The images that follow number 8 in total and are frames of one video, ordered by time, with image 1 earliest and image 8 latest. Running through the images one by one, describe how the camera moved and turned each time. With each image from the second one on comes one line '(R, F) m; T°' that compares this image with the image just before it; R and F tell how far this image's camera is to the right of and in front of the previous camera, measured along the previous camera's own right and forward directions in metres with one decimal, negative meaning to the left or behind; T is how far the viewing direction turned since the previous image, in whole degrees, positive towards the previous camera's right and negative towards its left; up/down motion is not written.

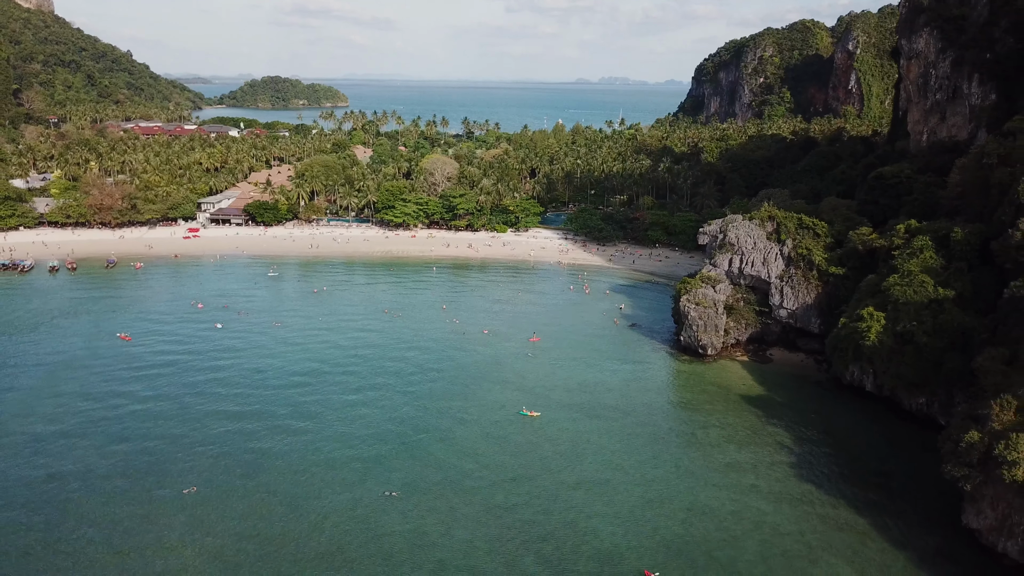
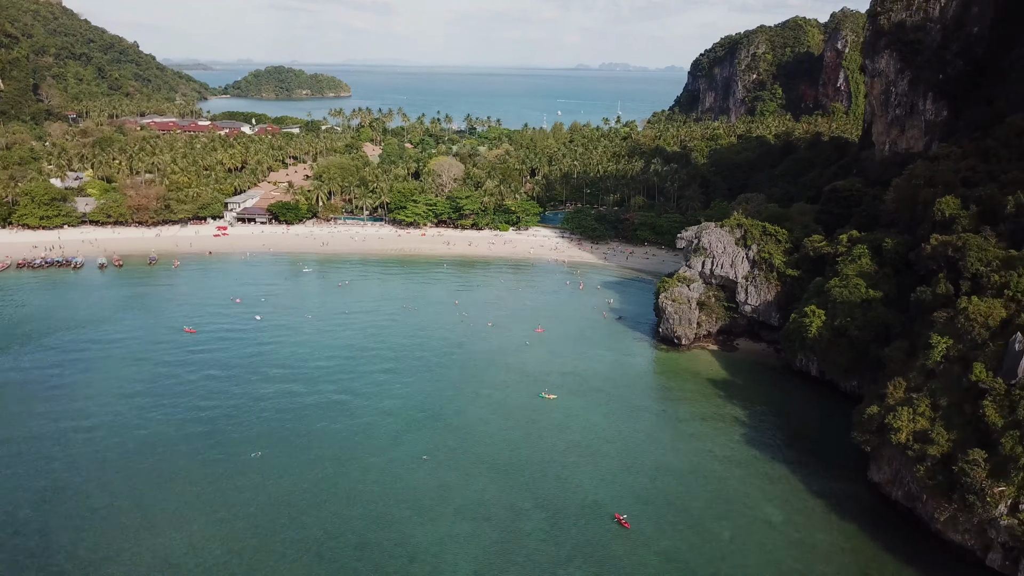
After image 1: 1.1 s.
(-0.1, -3.0) m; 0°
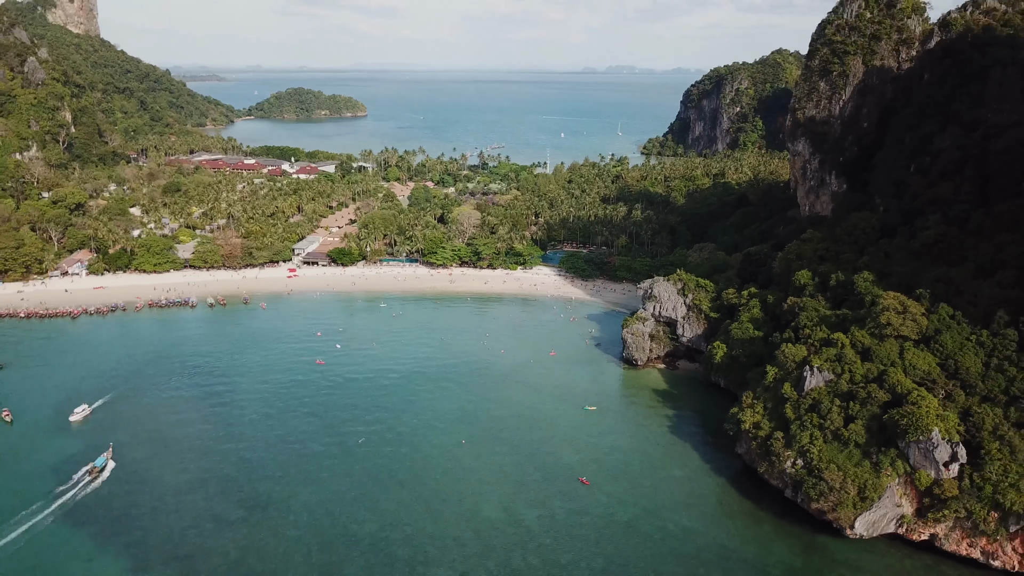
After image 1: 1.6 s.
(0.0, -9.3) m; -1°
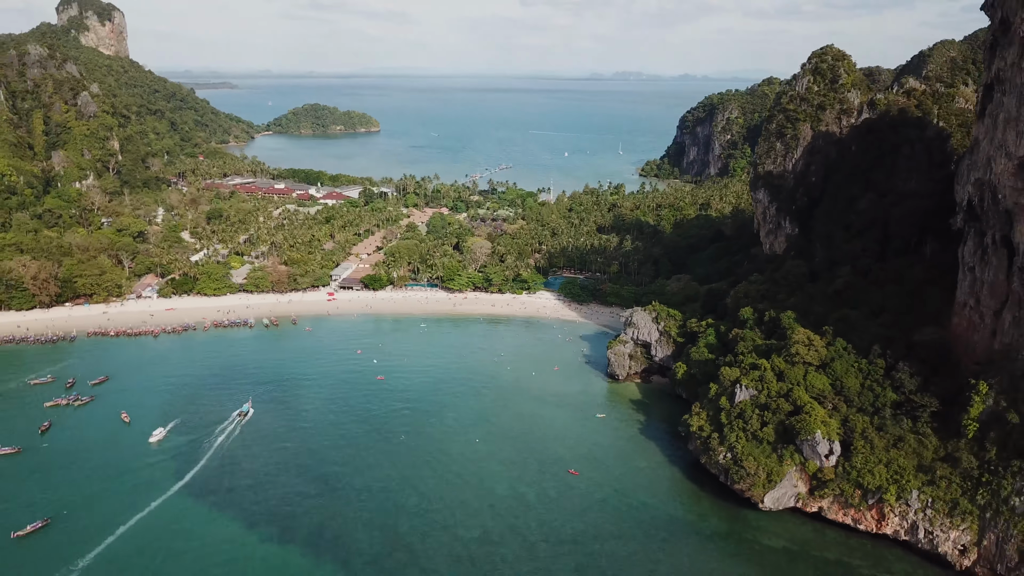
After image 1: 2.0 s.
(0.0, -7.3) m; 0°
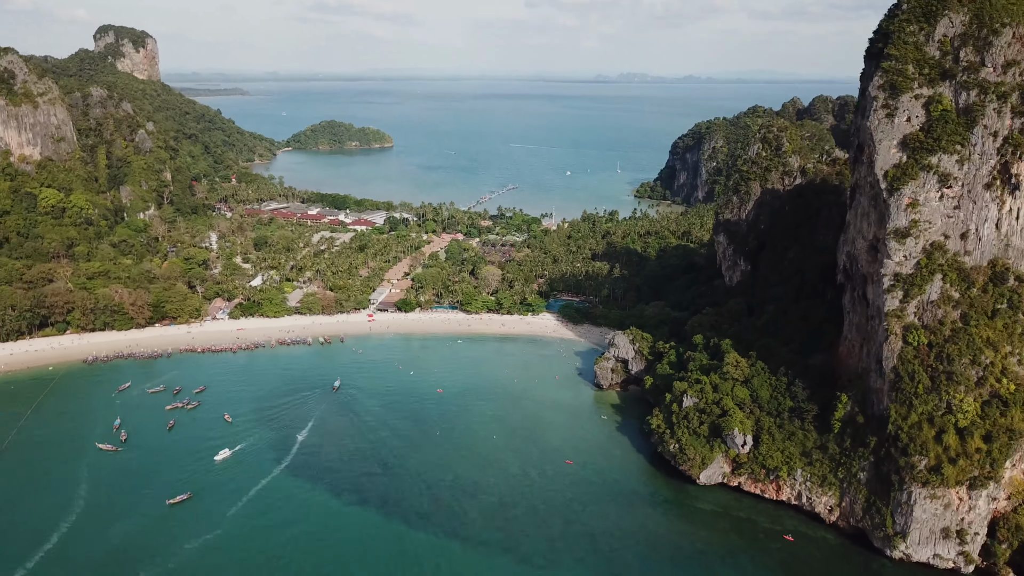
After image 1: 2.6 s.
(-0.2, -10.7) m; 0°
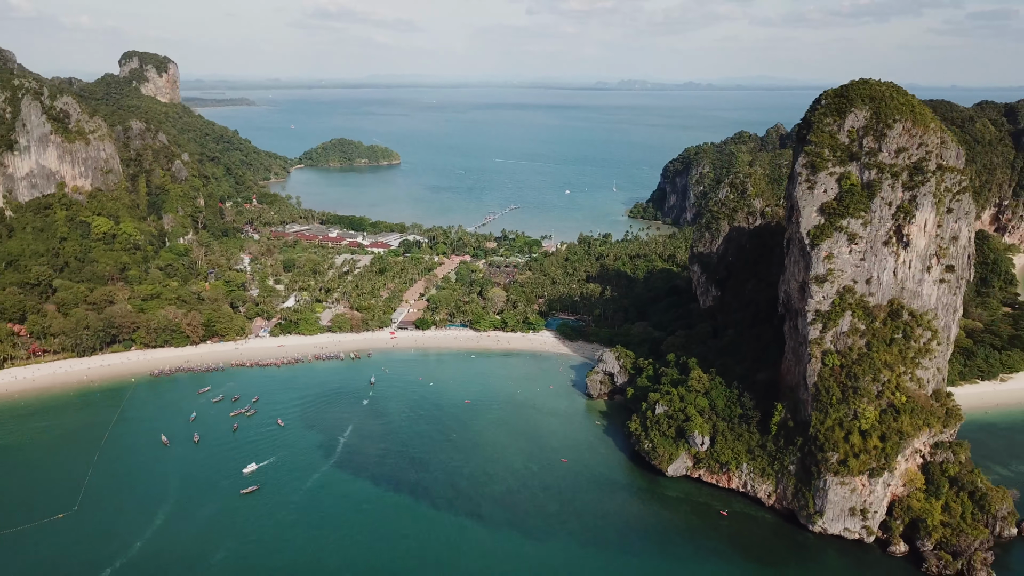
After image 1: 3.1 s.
(-0.2, -9.0) m; 0°
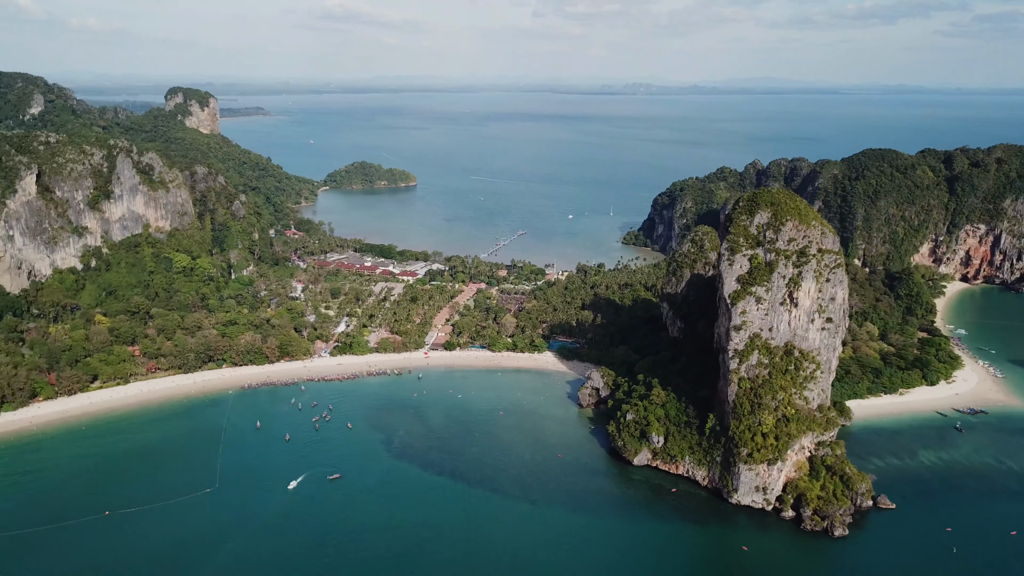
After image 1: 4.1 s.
(-0.4, -17.9) m; 0°
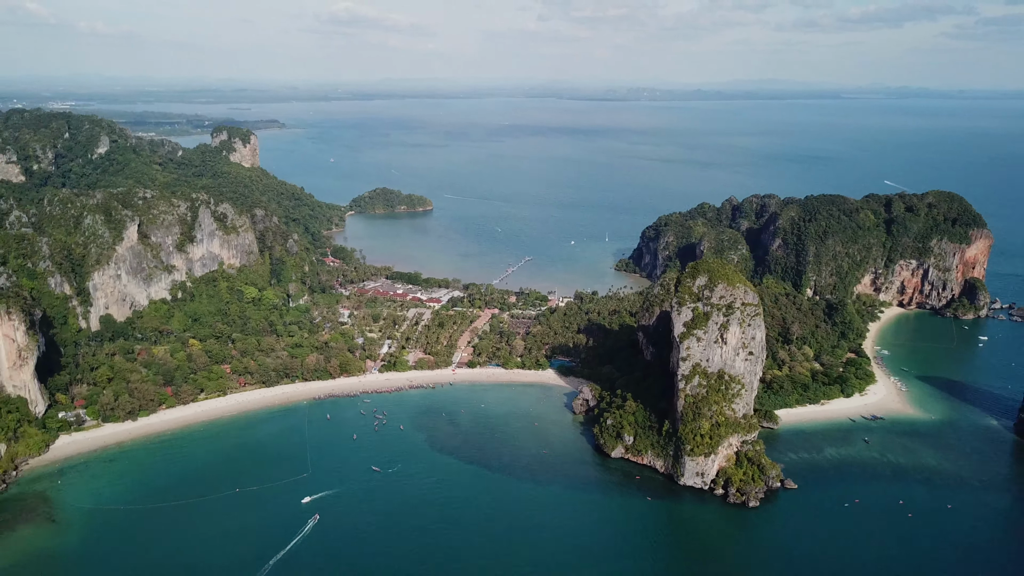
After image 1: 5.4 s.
(-0.6, -23.3) m; 0°
